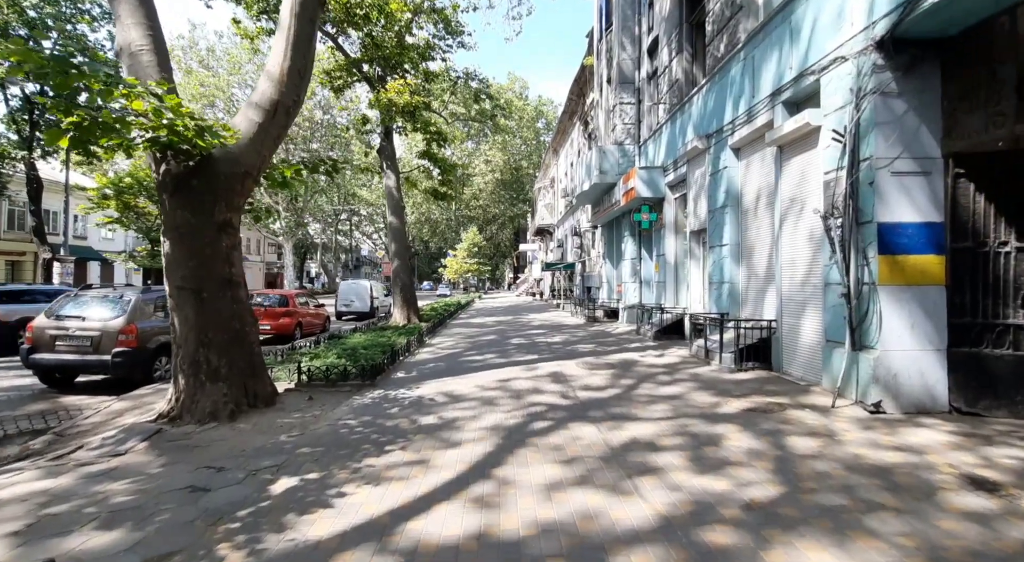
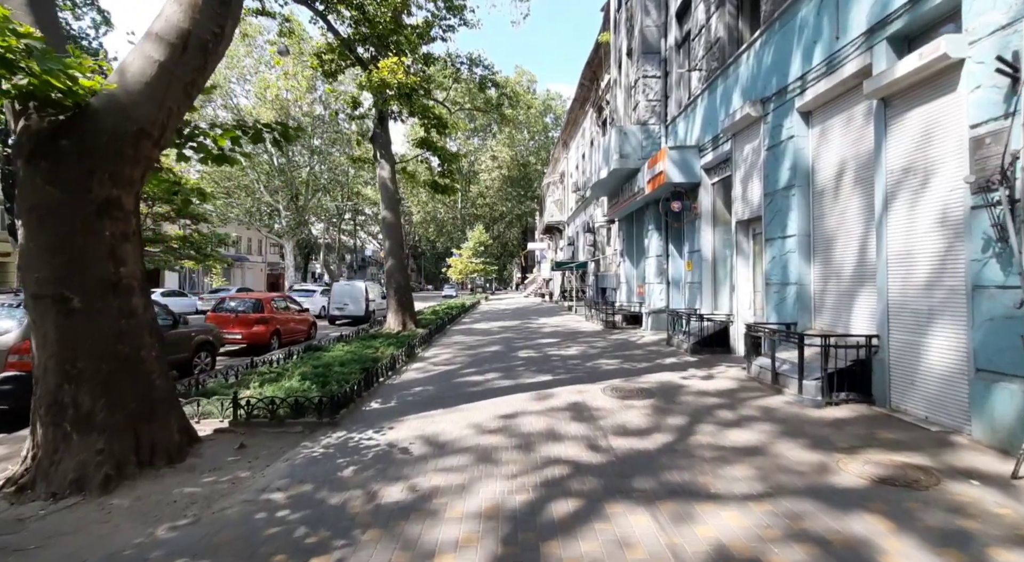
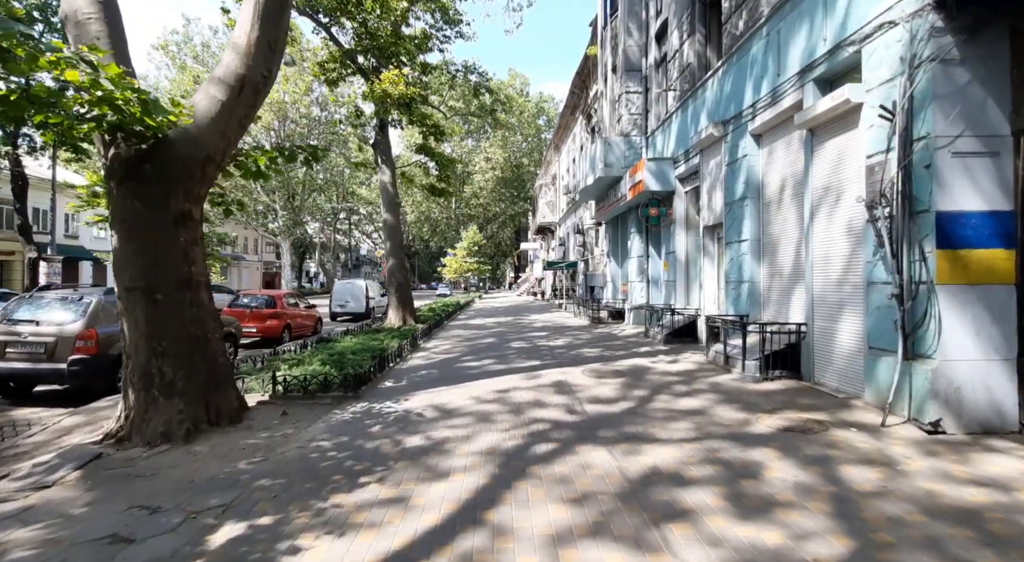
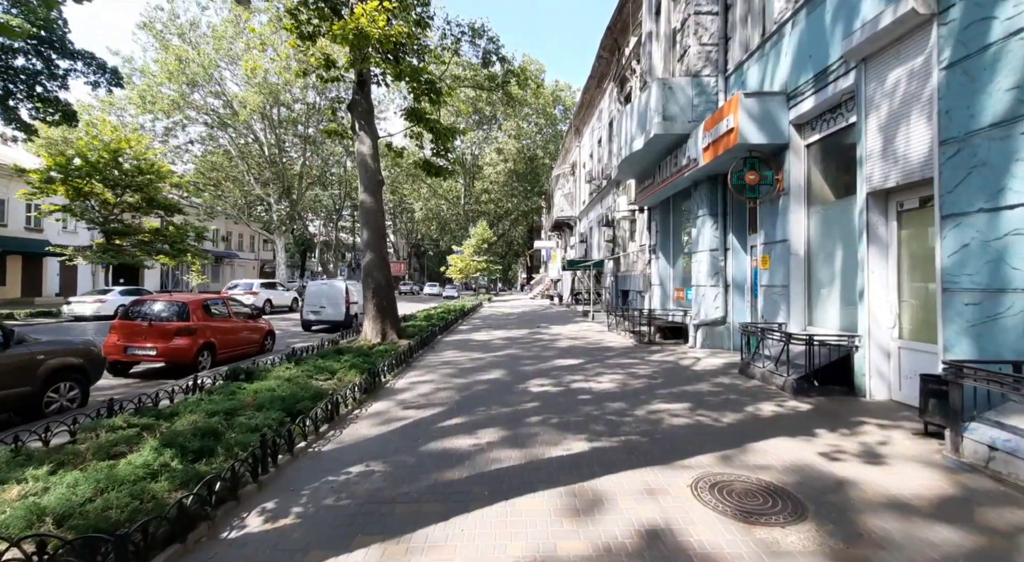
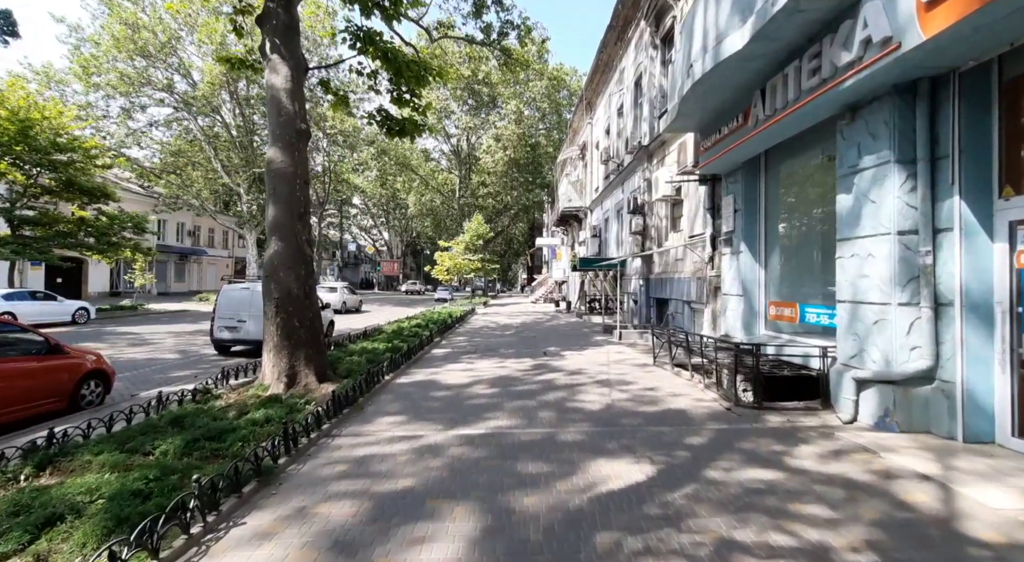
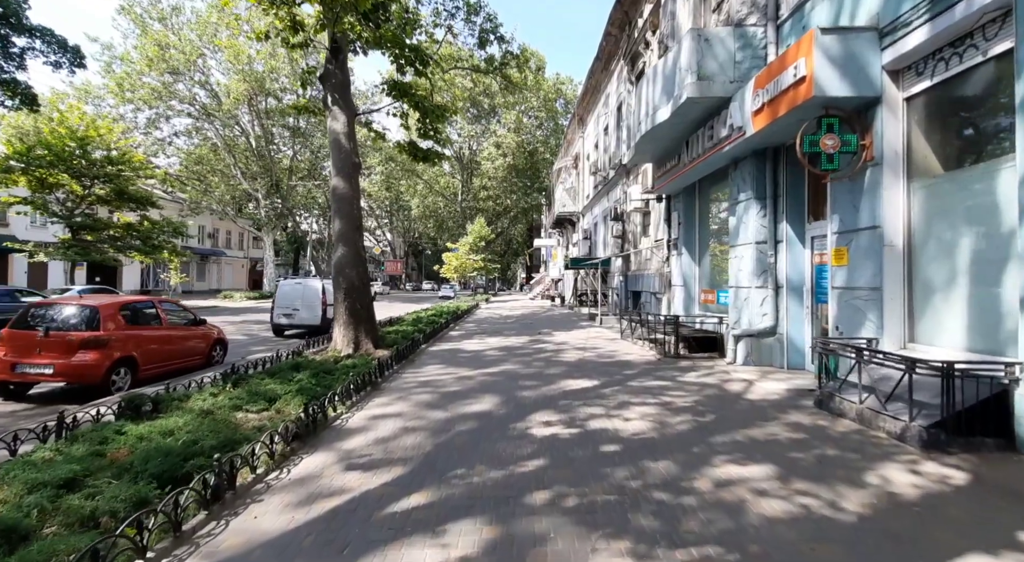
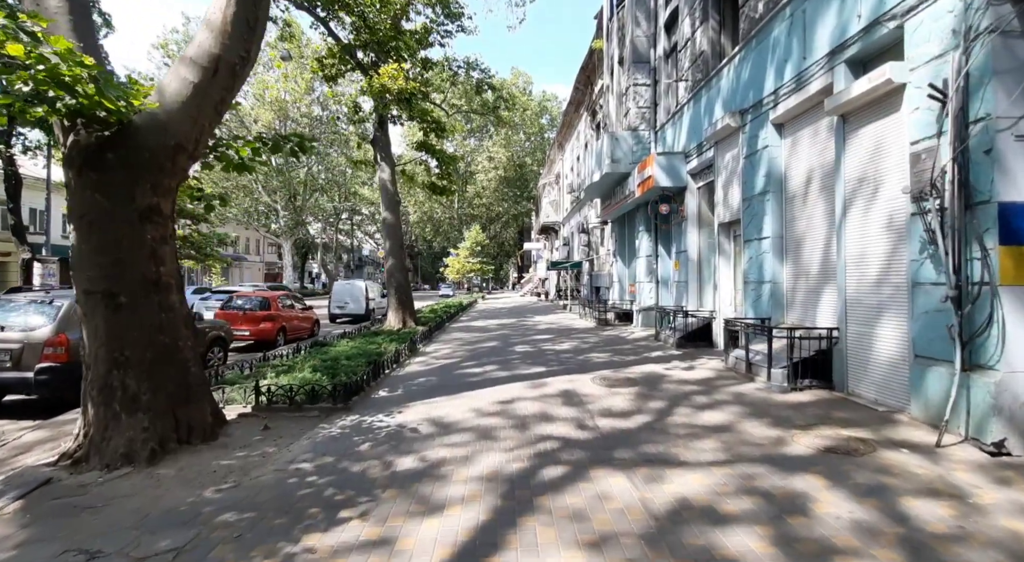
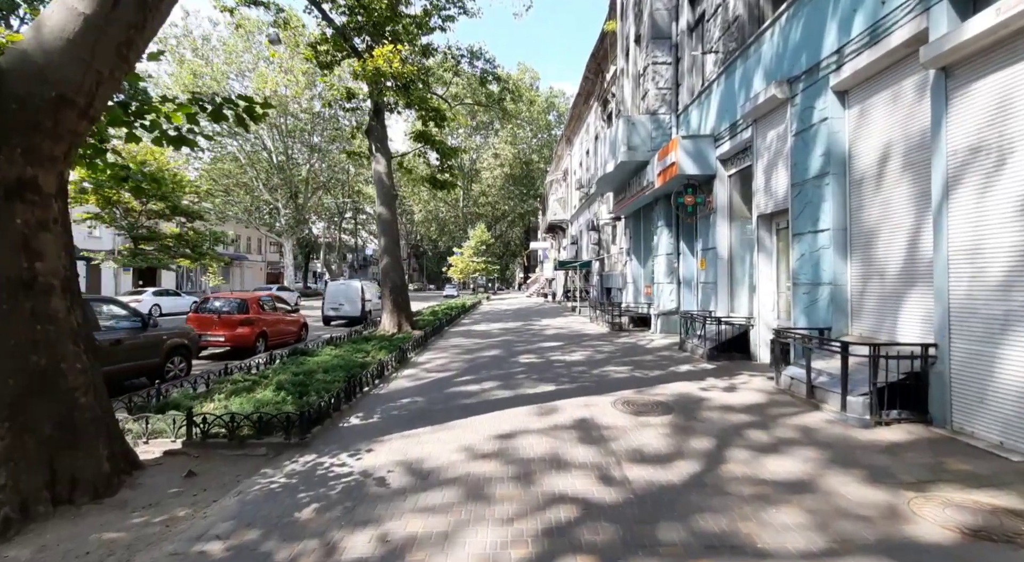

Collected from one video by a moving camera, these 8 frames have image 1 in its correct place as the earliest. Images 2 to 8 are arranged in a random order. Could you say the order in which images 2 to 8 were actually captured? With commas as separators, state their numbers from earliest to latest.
3, 7, 2, 8, 4, 6, 5
